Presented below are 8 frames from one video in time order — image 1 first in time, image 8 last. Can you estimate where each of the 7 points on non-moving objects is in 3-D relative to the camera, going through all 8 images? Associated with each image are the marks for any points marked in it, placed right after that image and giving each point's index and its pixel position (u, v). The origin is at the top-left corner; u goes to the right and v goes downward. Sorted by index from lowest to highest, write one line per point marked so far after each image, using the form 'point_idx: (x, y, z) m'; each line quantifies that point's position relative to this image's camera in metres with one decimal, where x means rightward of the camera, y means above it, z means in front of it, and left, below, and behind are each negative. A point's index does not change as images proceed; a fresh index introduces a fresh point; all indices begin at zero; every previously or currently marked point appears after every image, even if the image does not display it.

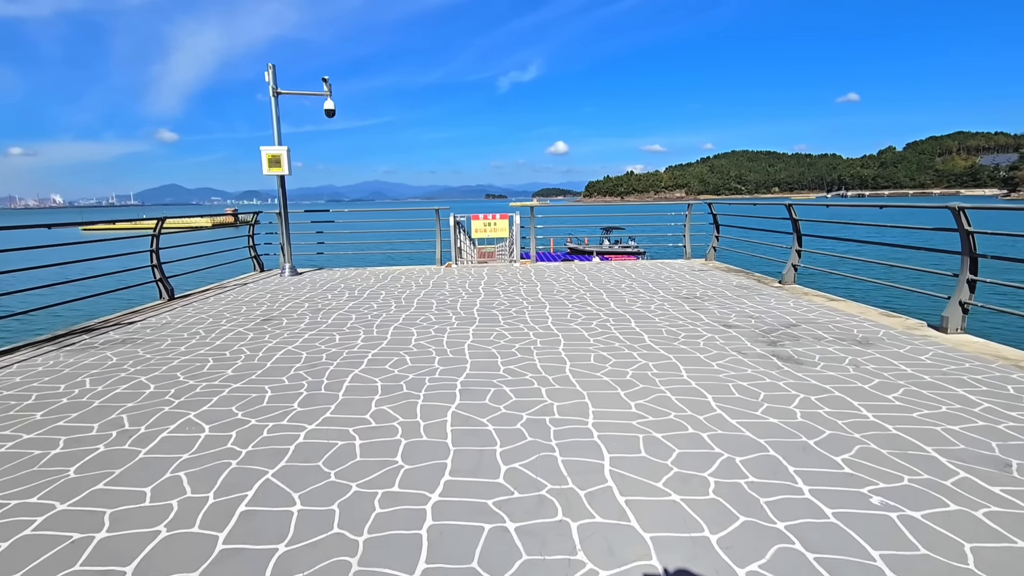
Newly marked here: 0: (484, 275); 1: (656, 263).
0: (-0.4, +0.2, +7.3) m
1: (+2.3, +0.4, +8.6) m
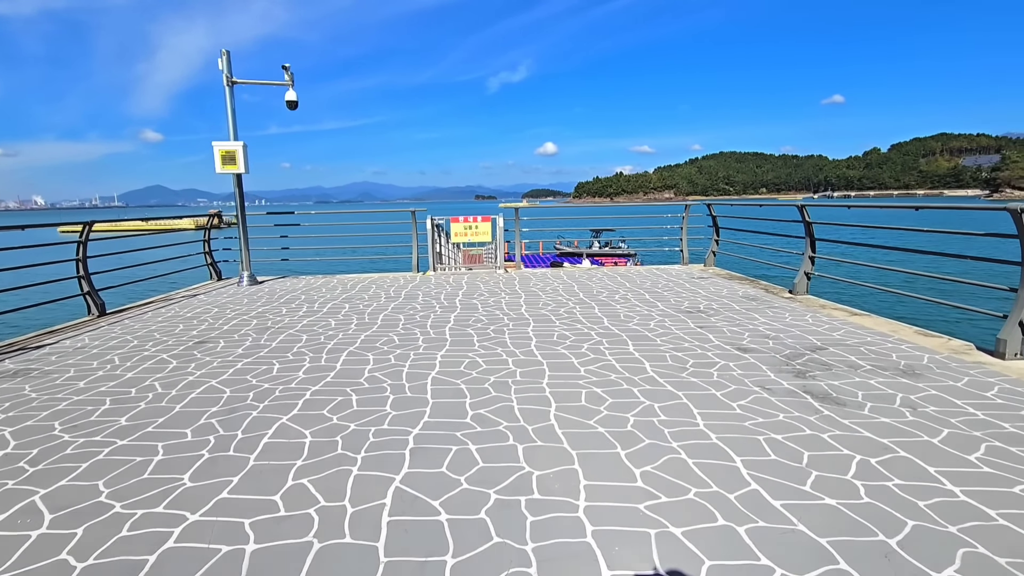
0: (-0.6, +0.1, +6.7) m
1: (+2.1, +0.3, +8.0) m
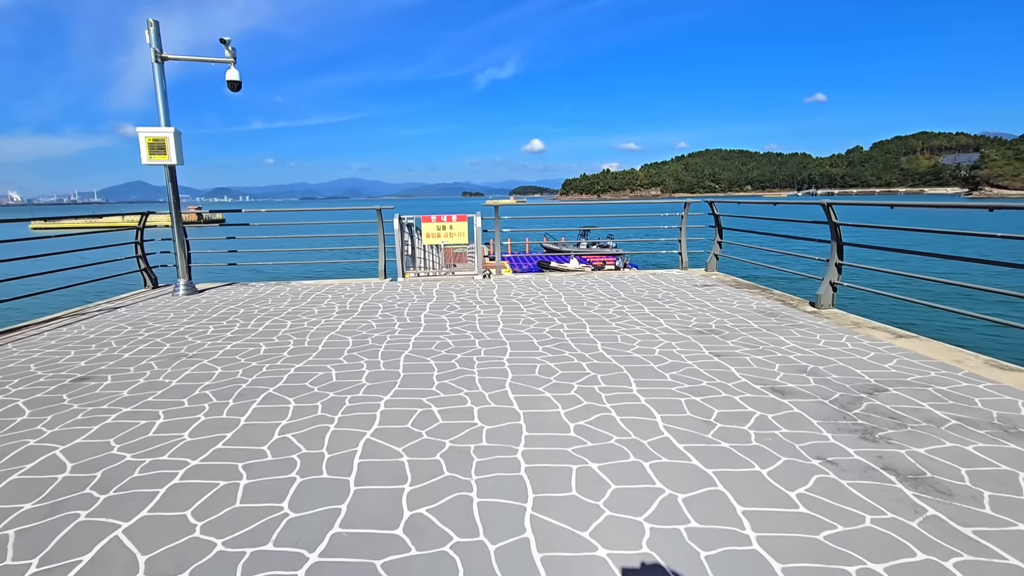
0: (-0.9, 0.0, +5.9) m
1: (+1.8, +0.2, +7.3) m
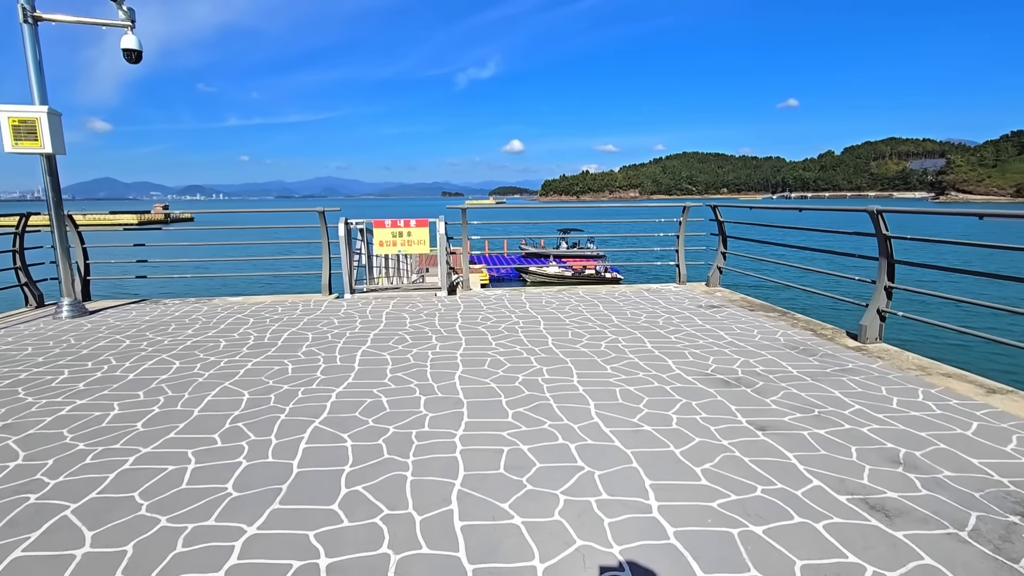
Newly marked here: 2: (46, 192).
0: (-1.1, -0.2, +5.0) m
1: (+1.5, 0.0, +6.5) m
2: (-3.6, +0.8, +4.1) m
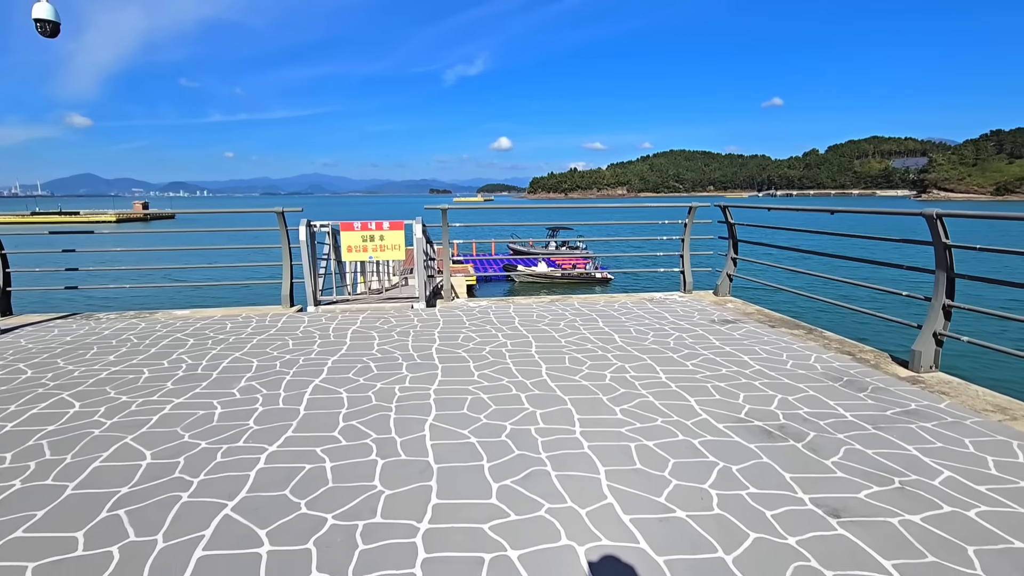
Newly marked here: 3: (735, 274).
0: (-1.3, -0.3, +4.4) m
1: (+1.4, -0.1, +5.9) m
2: (-3.7, +0.7, +3.5) m
3: (+2.0, +0.1, +4.9) m
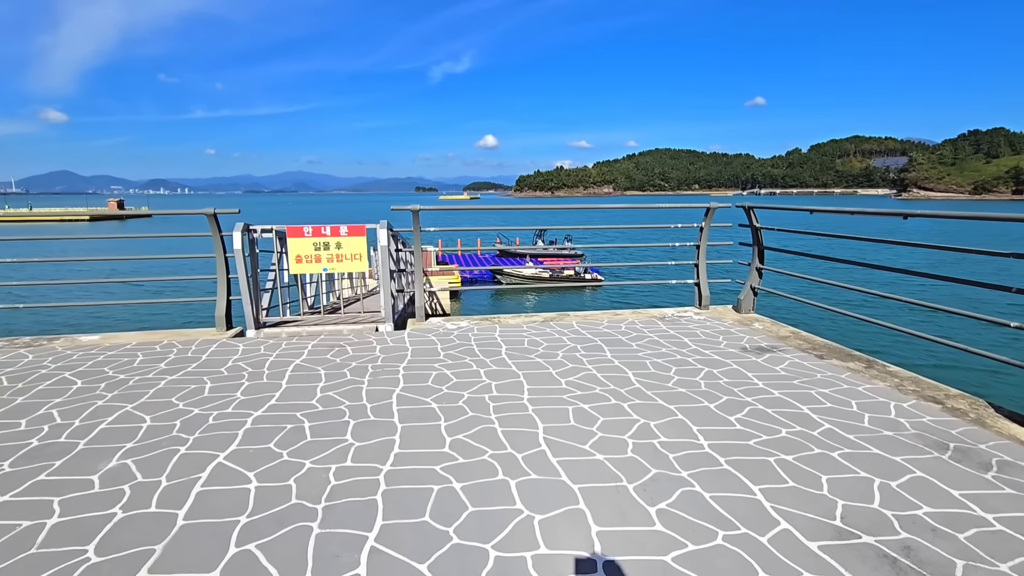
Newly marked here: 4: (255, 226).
0: (-1.4, -0.4, +3.6) m
1: (+1.2, -0.2, +5.2) m
2: (-3.8, +0.5, +2.6) m
3: (+1.9, 0.0, +4.2) m
4: (-1.7, +0.4, +3.6) m
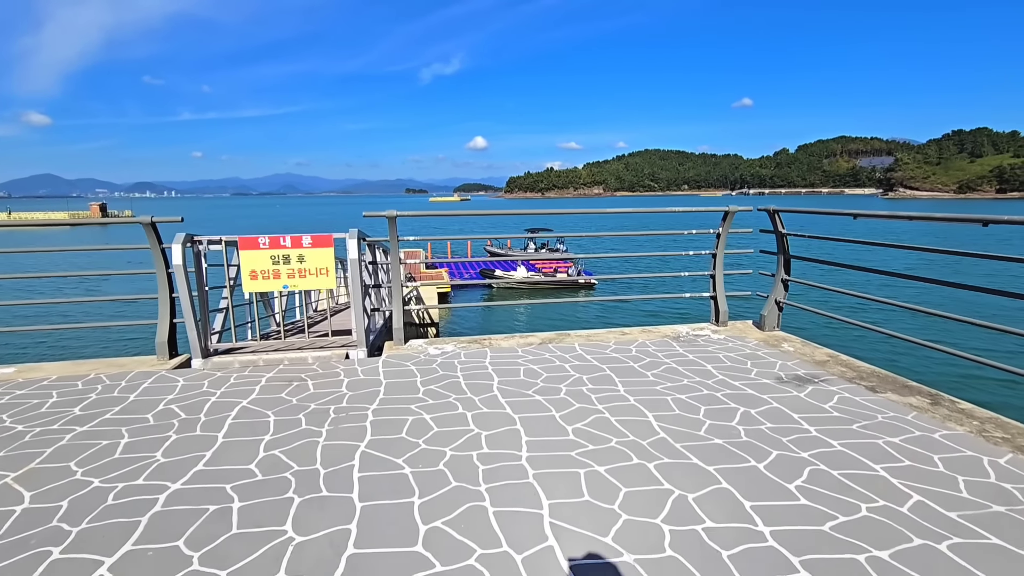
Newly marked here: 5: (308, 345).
0: (-1.4, -0.5, +3.0) m
1: (+1.2, -0.3, +4.7) m
2: (-3.8, +0.4, +2.1) m
3: (+1.9, -0.1, +3.7) m
4: (-1.8, +0.3, +3.0) m
5: (-1.3, -0.4, +3.4) m
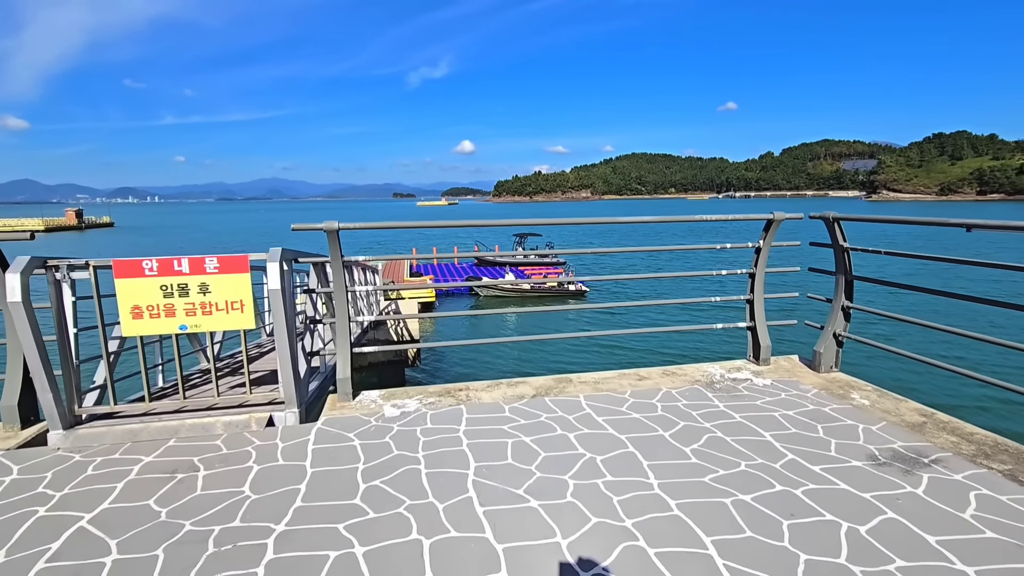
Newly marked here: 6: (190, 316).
0: (-1.5, -0.7, +2.2) m
1: (+1.1, -0.5, +3.9) m
2: (-3.9, +0.2, +1.2) m
3: (+1.8, -0.2, +2.9) m
4: (-1.8, +0.1, +2.2) m
5: (-1.3, -0.6, +2.6) m
6: (-1.3, -0.1, +2.3) m
